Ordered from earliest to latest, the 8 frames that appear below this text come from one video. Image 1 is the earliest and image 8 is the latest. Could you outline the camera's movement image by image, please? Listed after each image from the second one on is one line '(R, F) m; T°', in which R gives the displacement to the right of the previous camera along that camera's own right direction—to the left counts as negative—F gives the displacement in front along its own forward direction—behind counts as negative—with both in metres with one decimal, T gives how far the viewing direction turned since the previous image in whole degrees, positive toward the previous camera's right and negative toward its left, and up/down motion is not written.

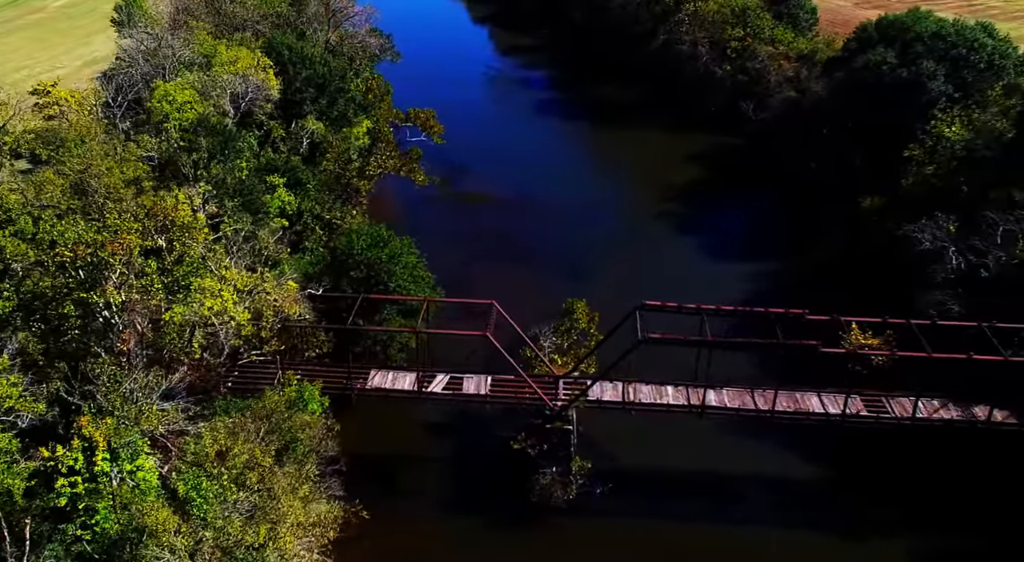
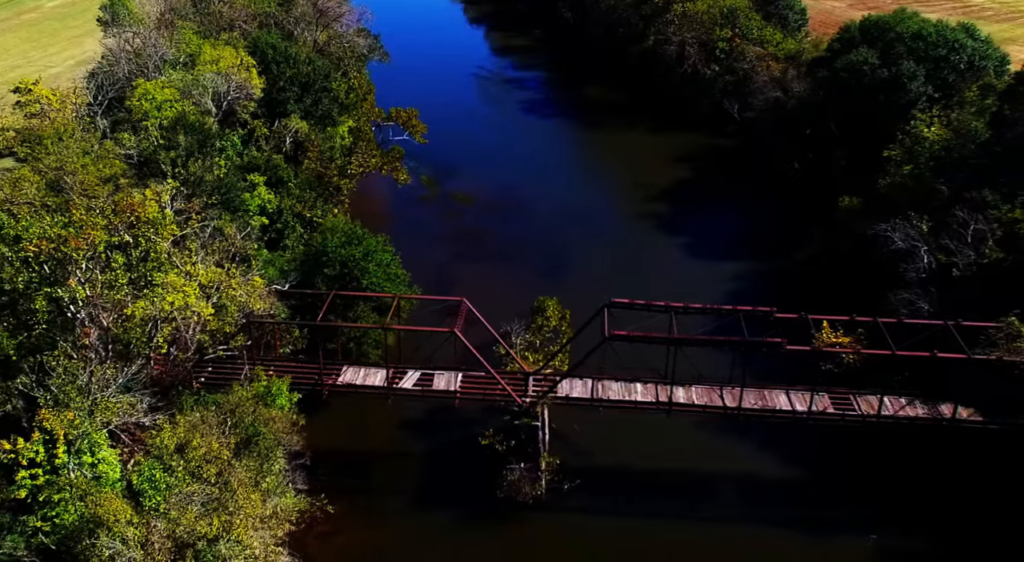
(+1.1, -0.2) m; 0°
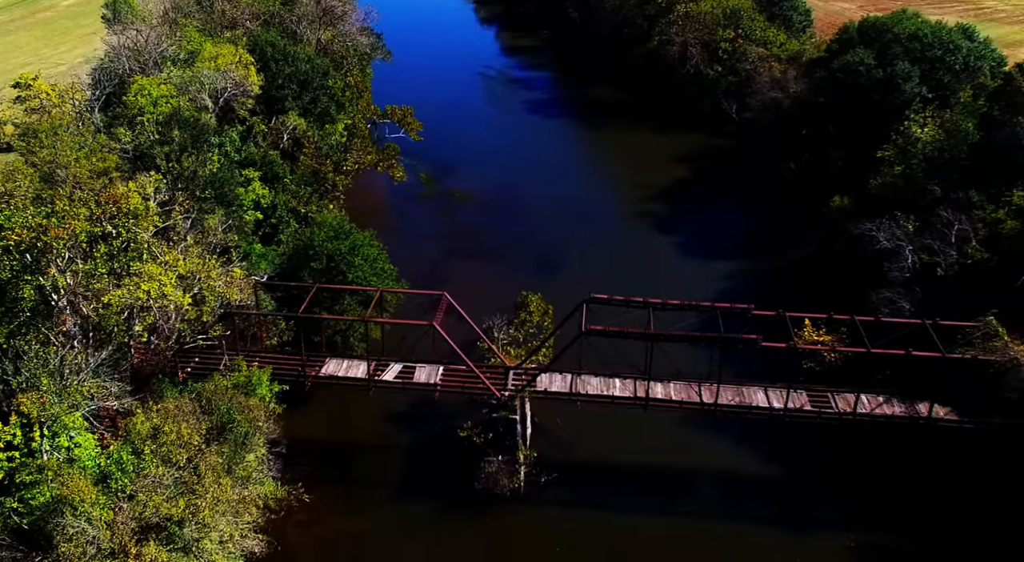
(+1.3, -0.3) m; -1°
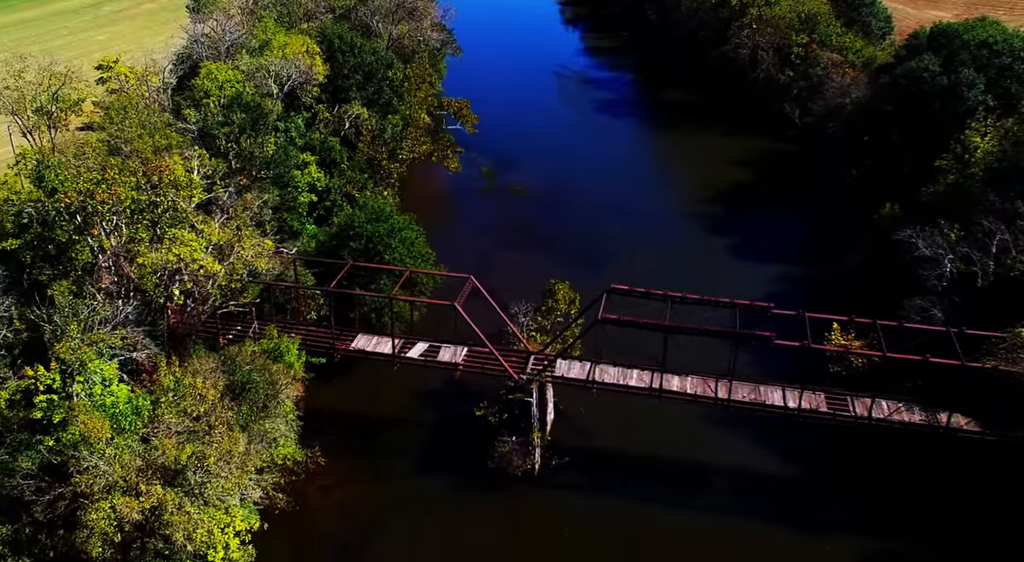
(+2.2, -0.7) m; -6°
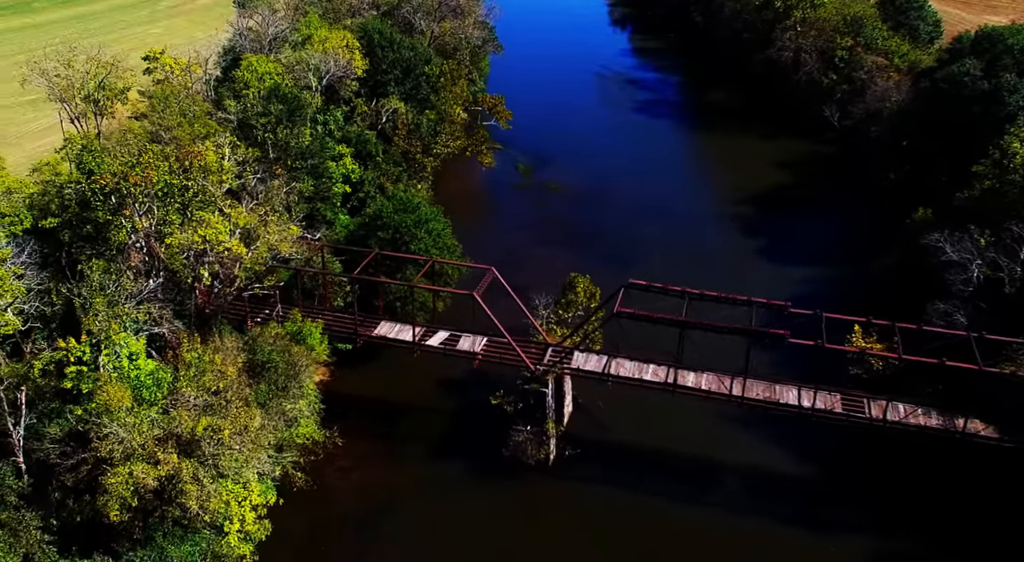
(+1.0, -0.5) m; -3°
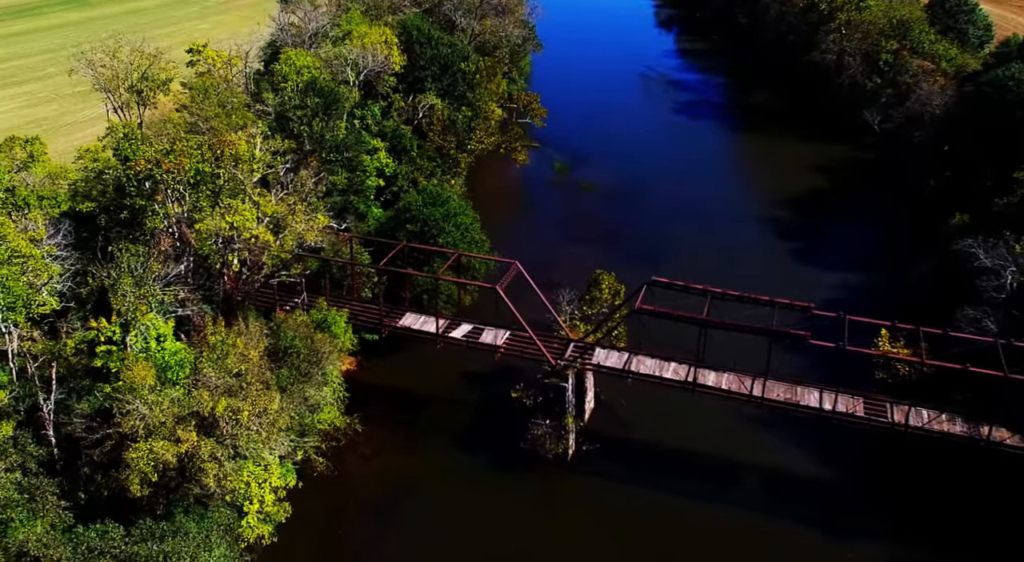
(+0.7, -0.2) m; -3°
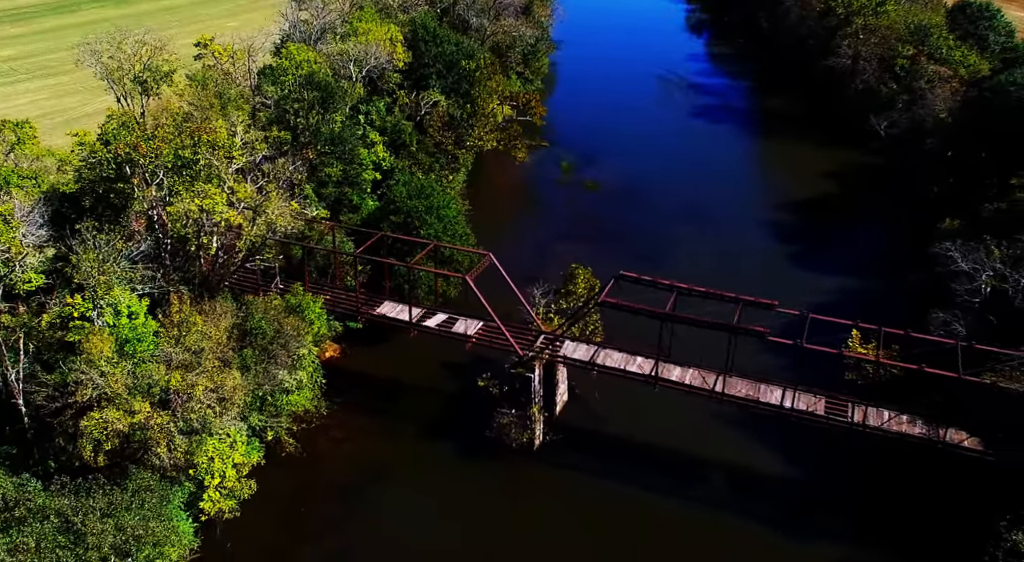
(+2.6, -0.5) m; -3°
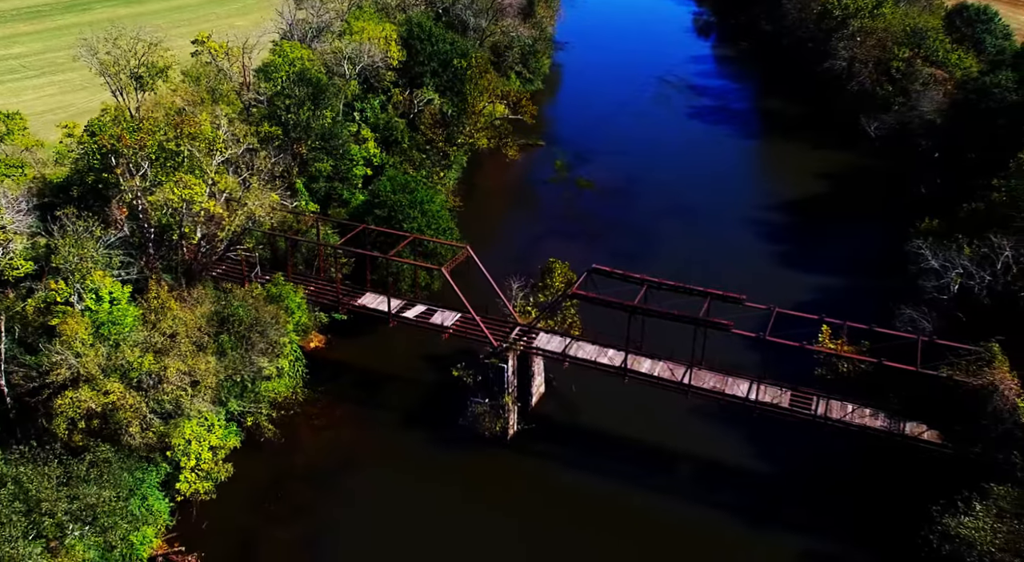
(+1.5, -0.7) m; -1°
